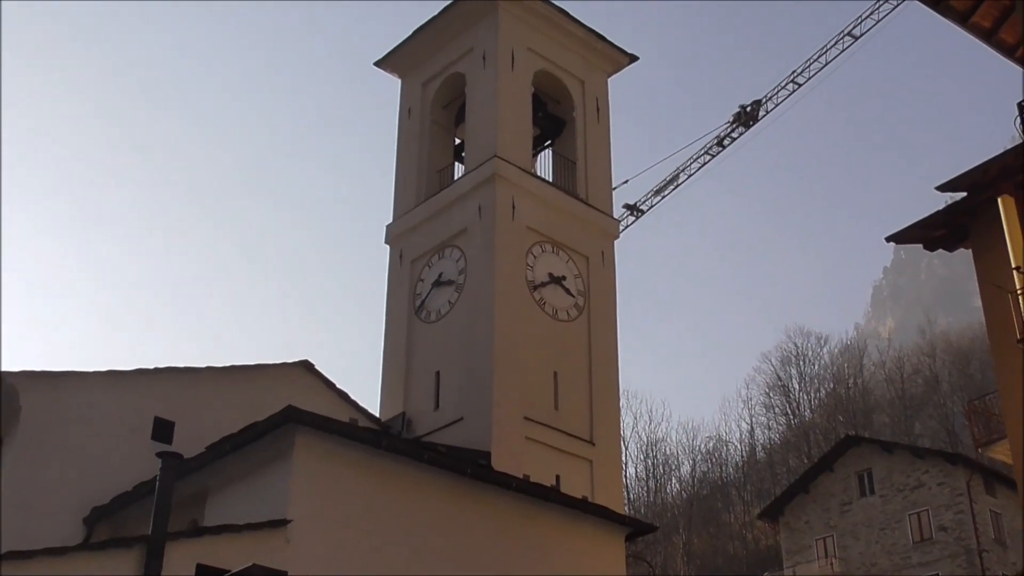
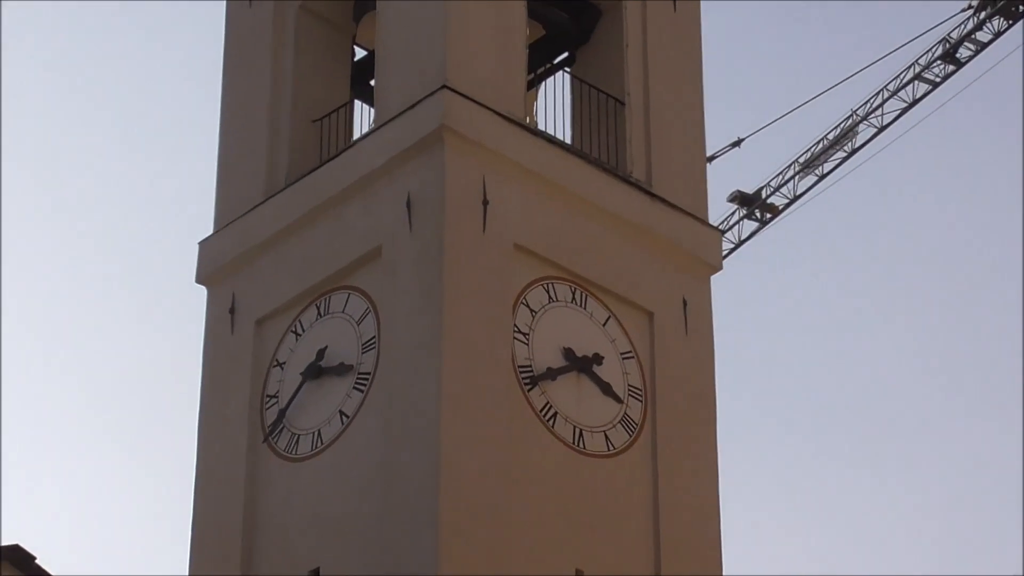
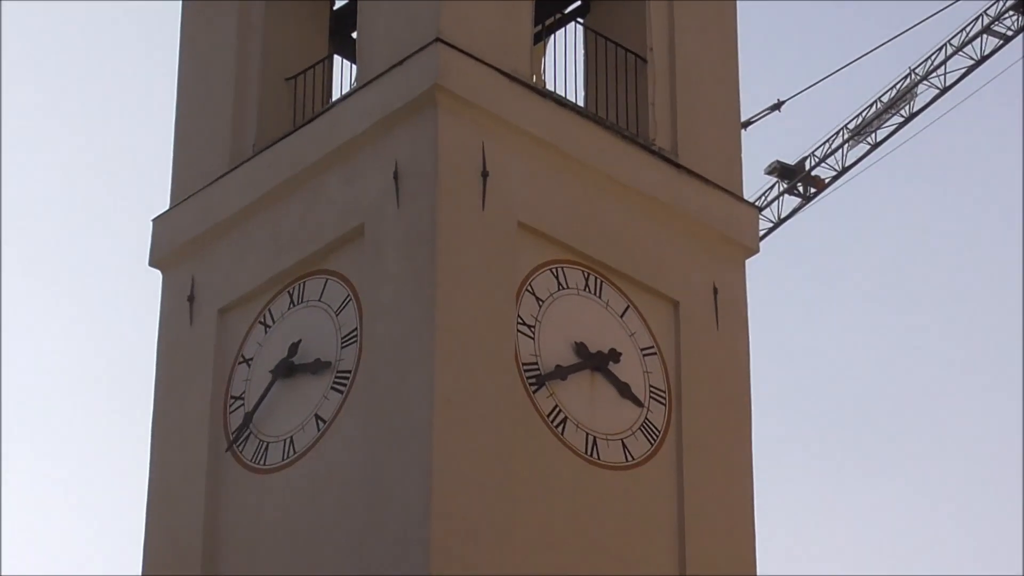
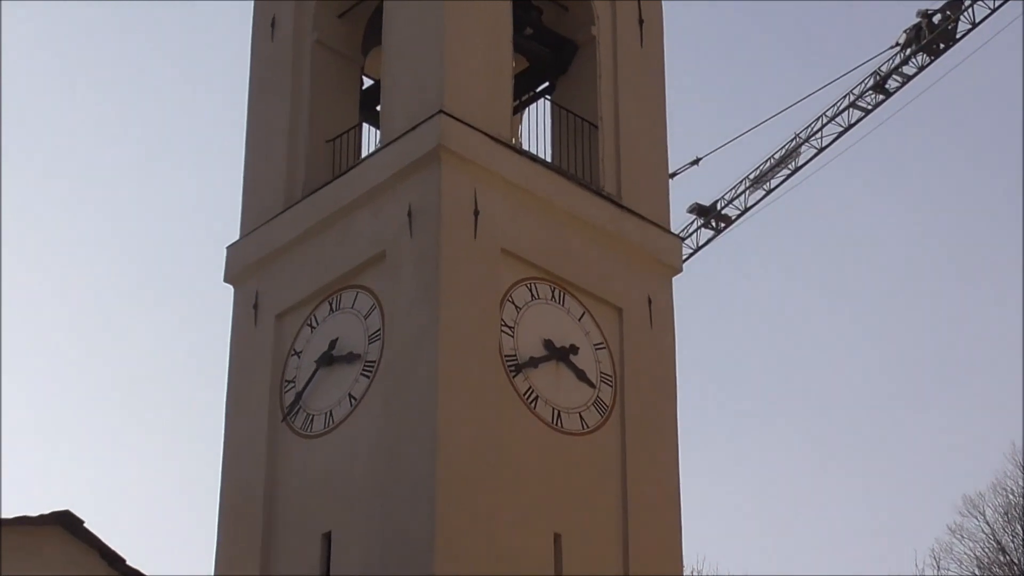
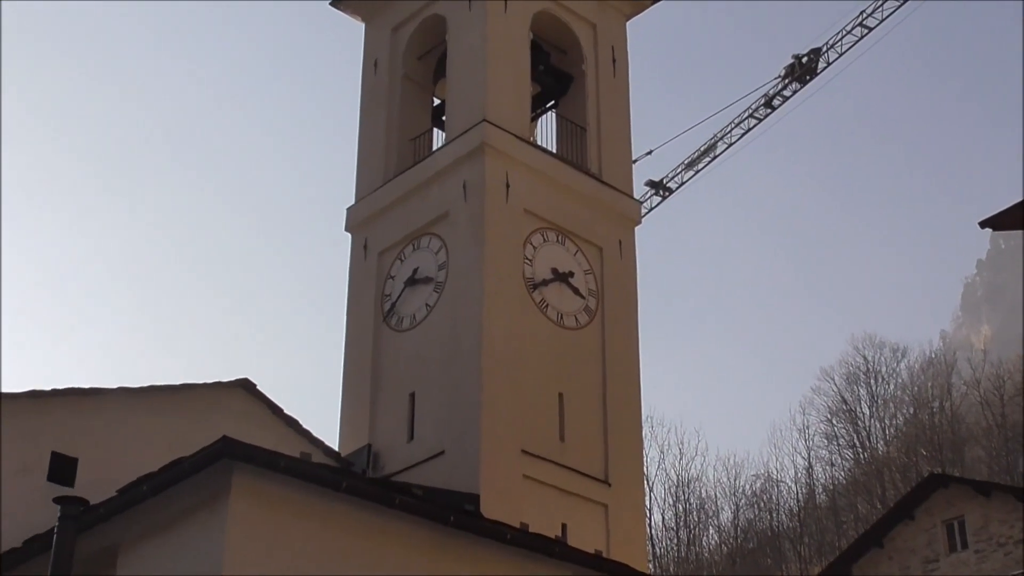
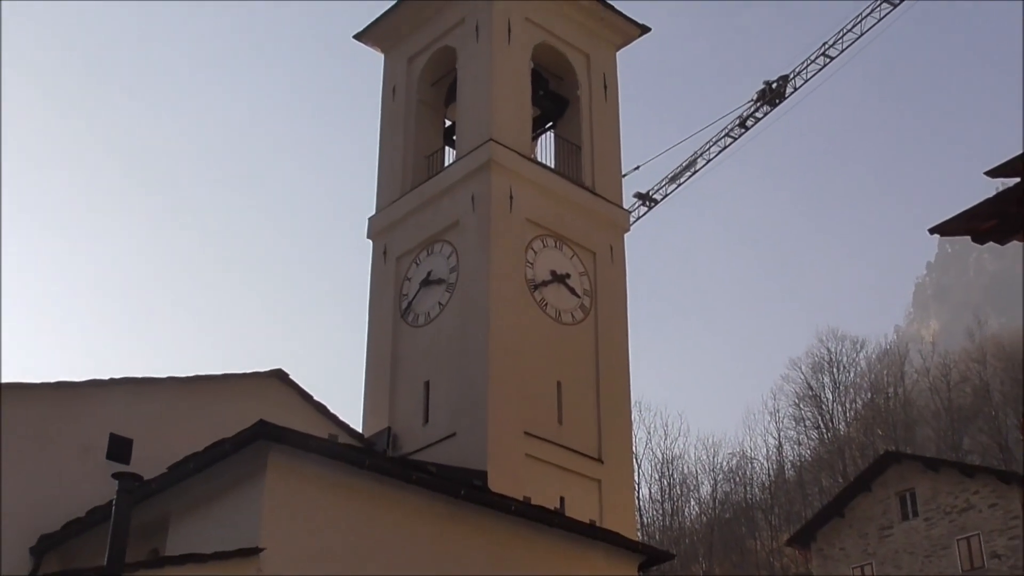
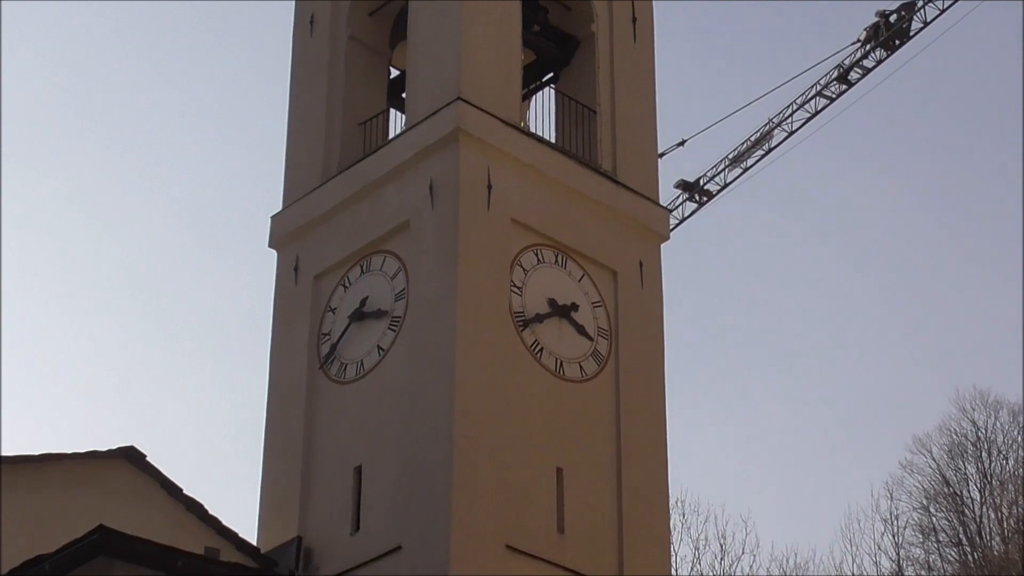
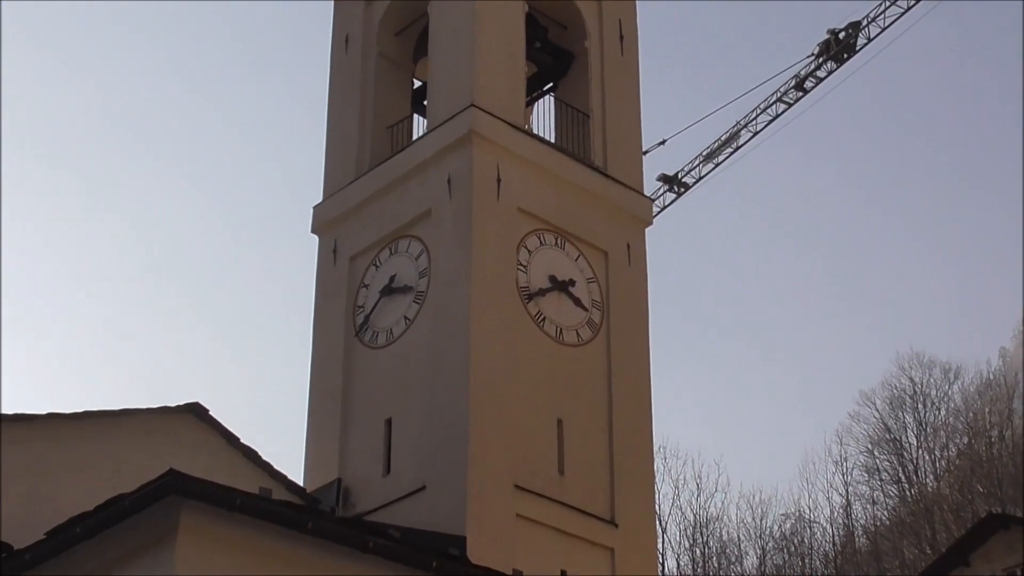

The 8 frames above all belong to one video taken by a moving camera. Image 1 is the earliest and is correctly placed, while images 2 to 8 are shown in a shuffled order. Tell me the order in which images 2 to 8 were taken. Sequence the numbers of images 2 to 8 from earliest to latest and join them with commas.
6, 5, 8, 7, 4, 2, 3
